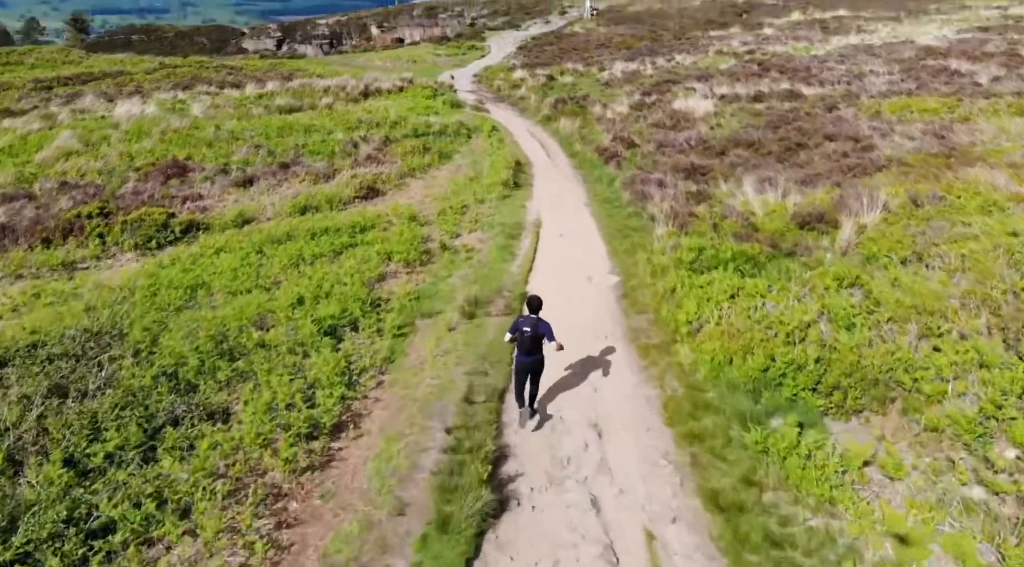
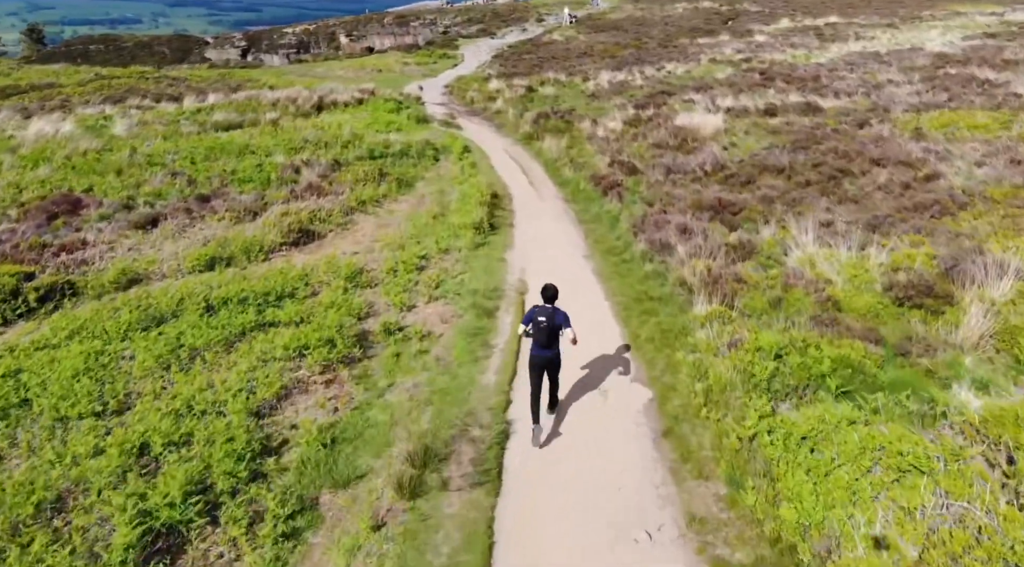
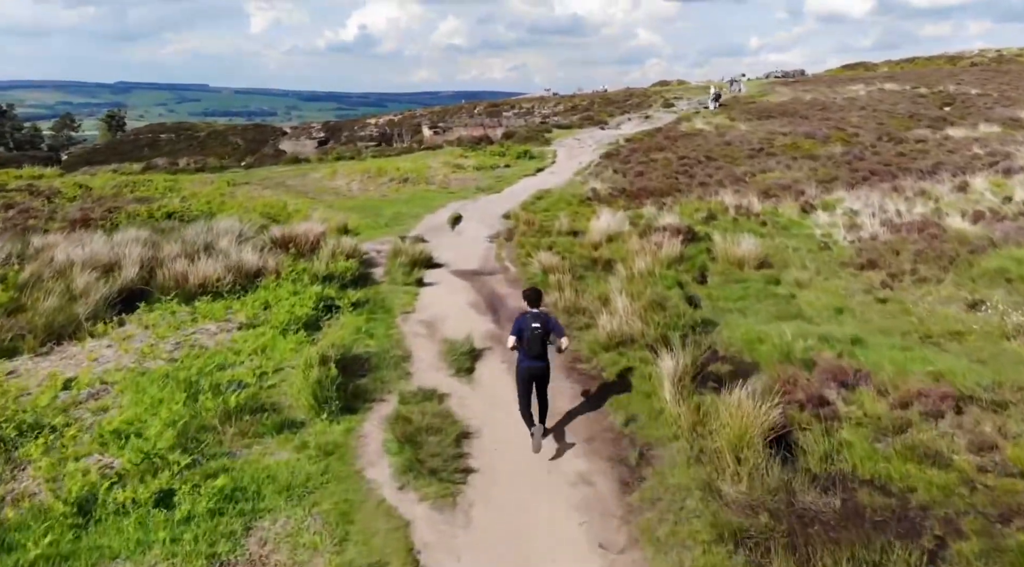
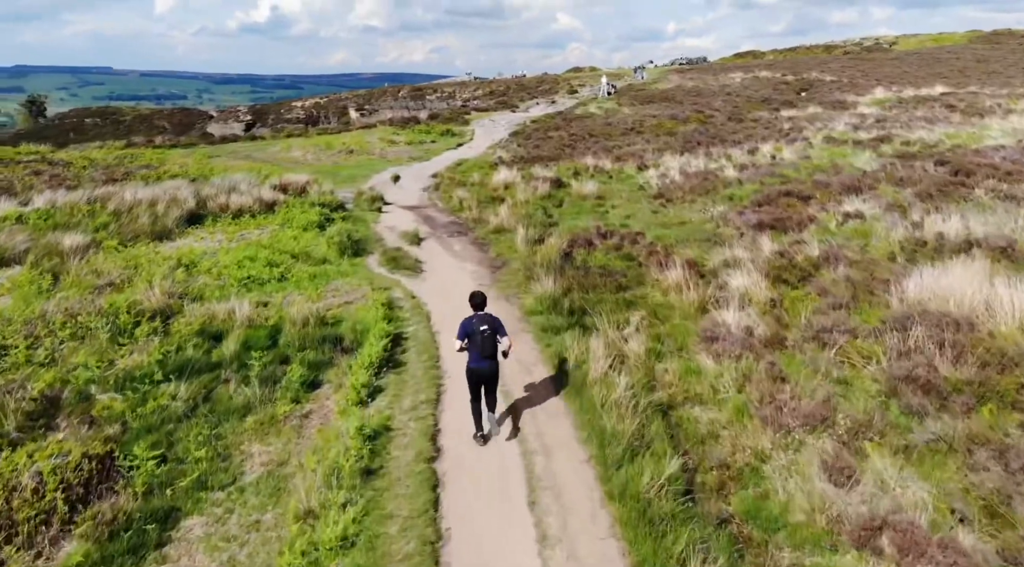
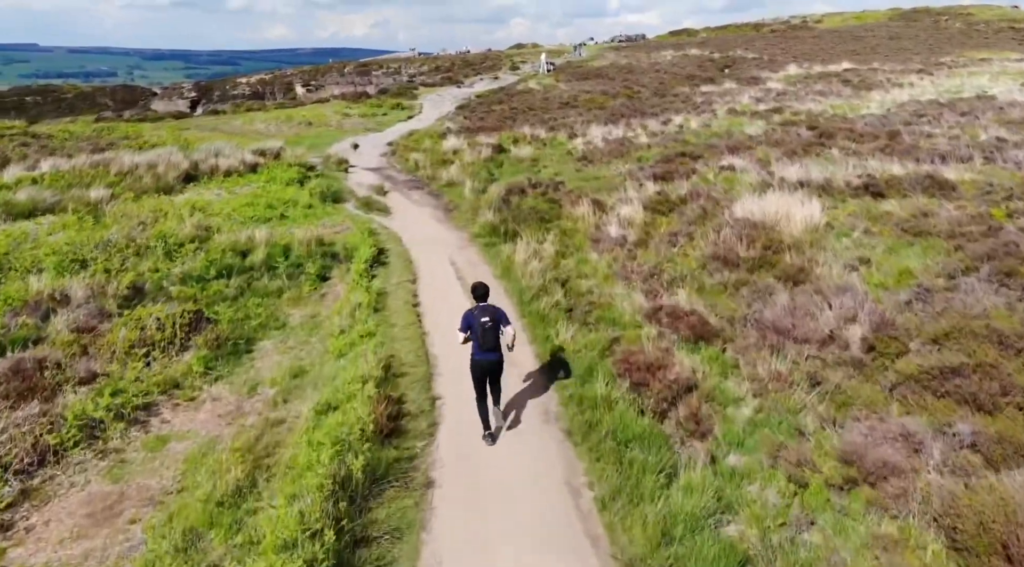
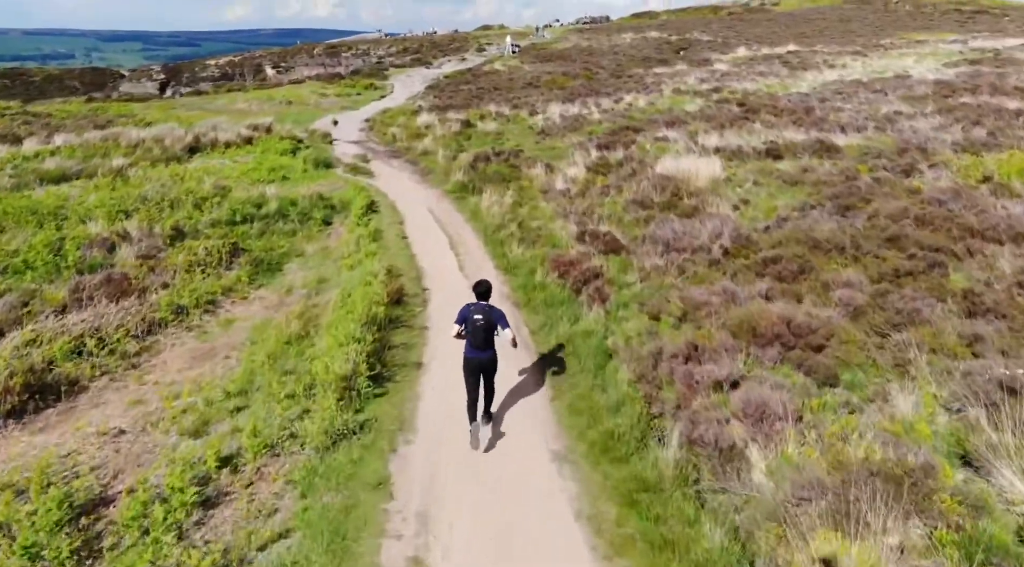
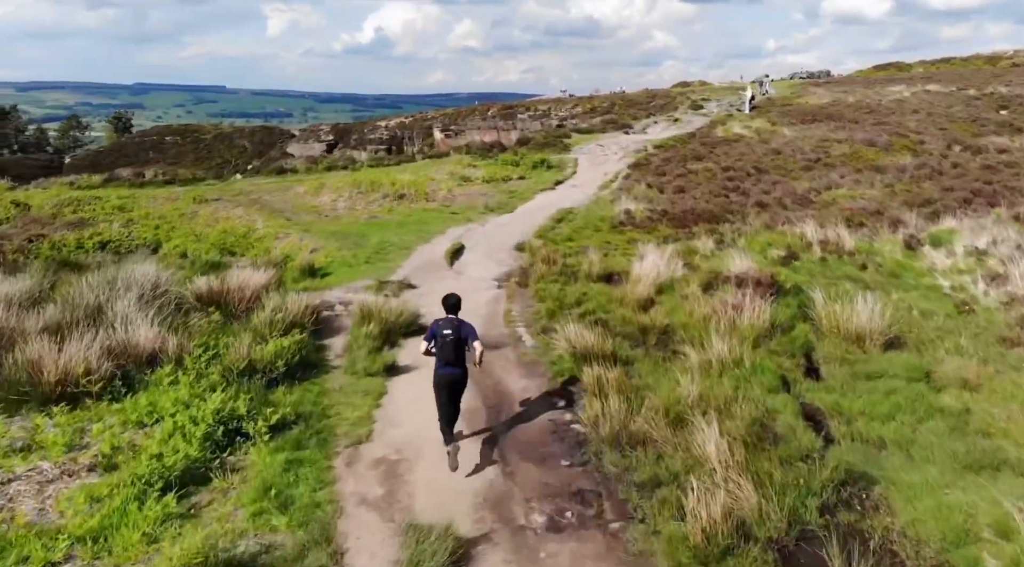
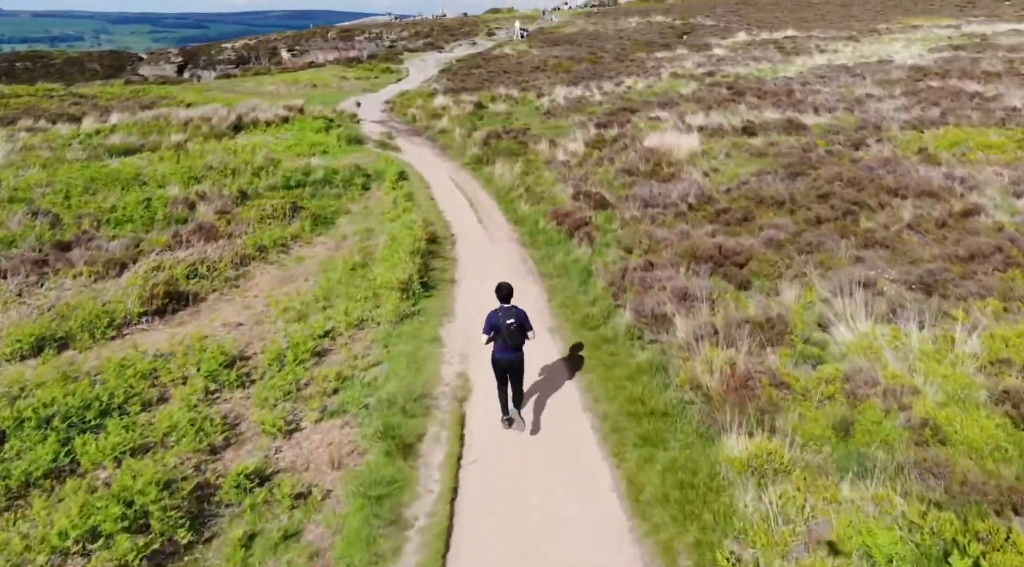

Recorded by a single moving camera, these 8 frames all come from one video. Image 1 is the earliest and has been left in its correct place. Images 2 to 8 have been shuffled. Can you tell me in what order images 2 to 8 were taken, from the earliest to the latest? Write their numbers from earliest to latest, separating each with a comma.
2, 8, 6, 5, 4, 3, 7
